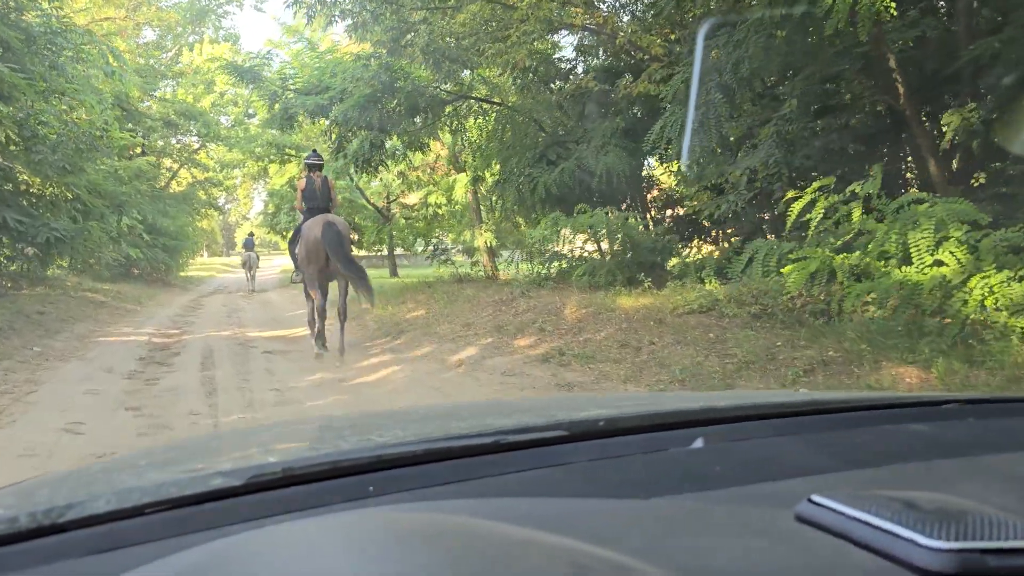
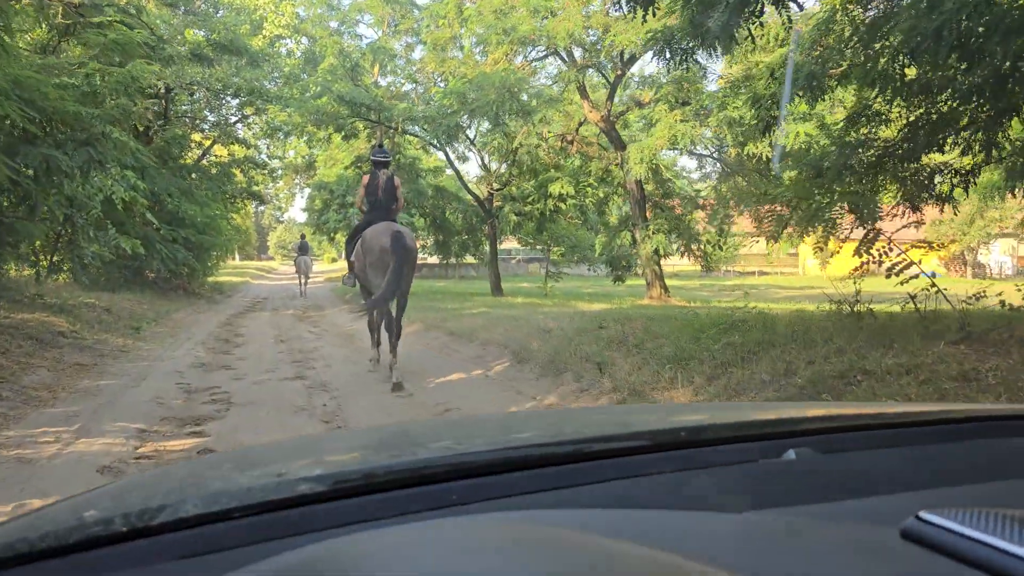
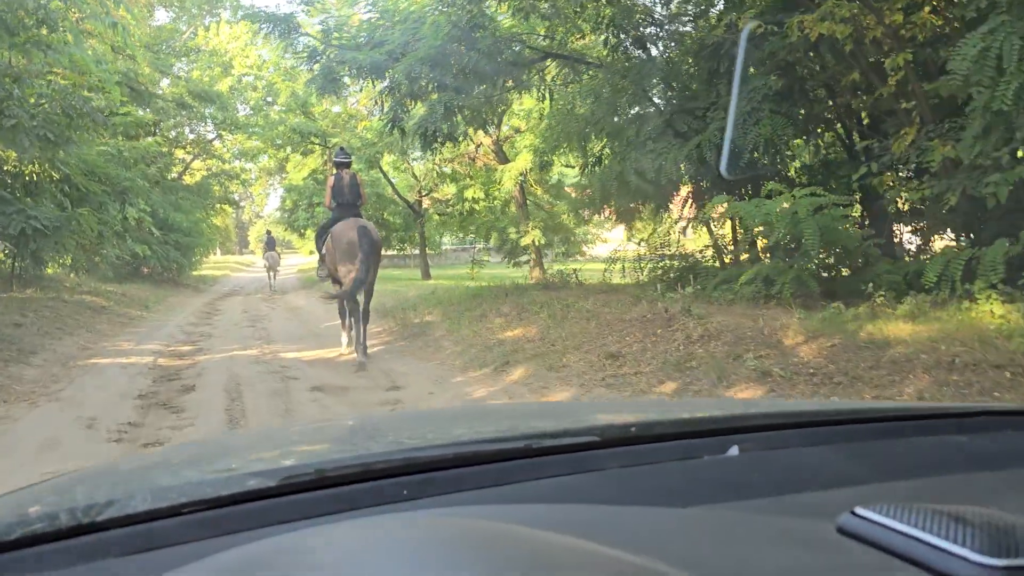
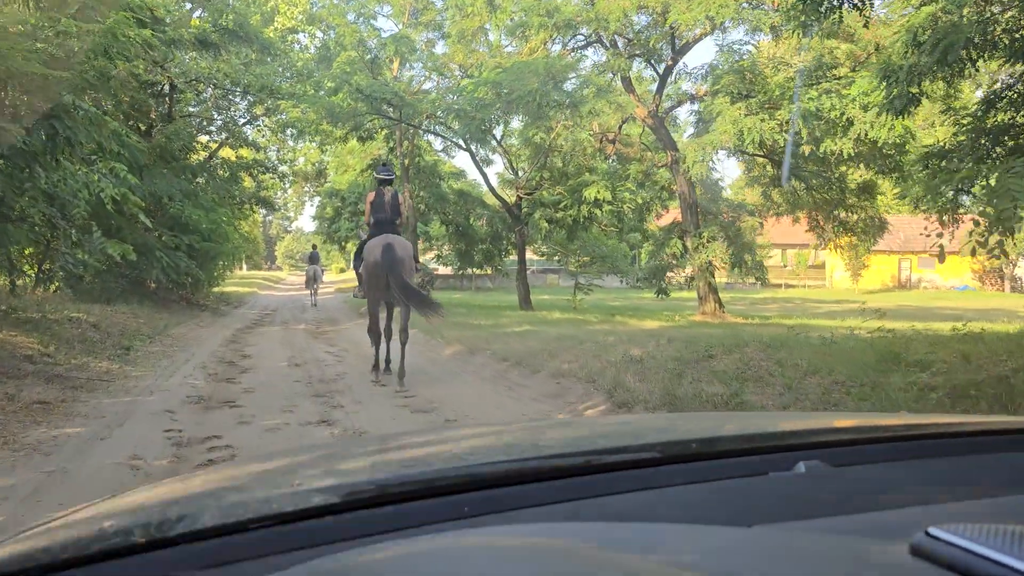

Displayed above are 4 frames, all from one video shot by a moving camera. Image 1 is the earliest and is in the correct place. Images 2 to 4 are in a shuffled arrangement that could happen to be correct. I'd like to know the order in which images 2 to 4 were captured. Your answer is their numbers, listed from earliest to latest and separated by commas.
3, 2, 4
